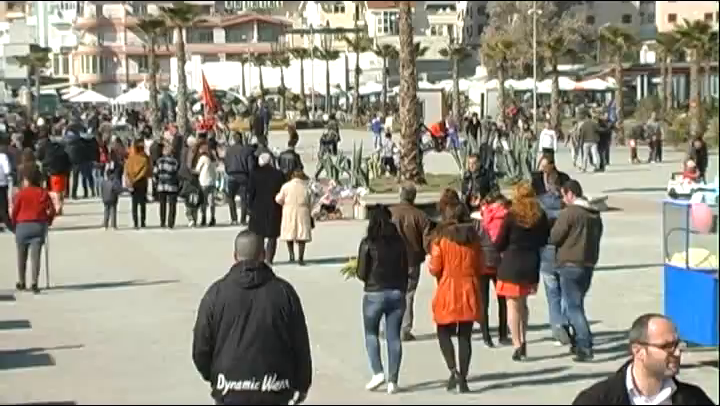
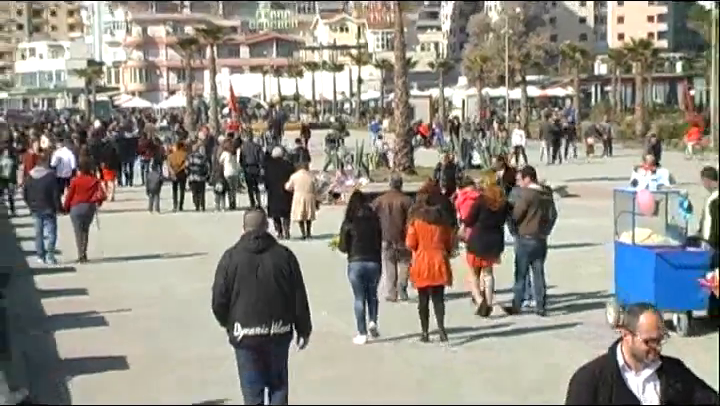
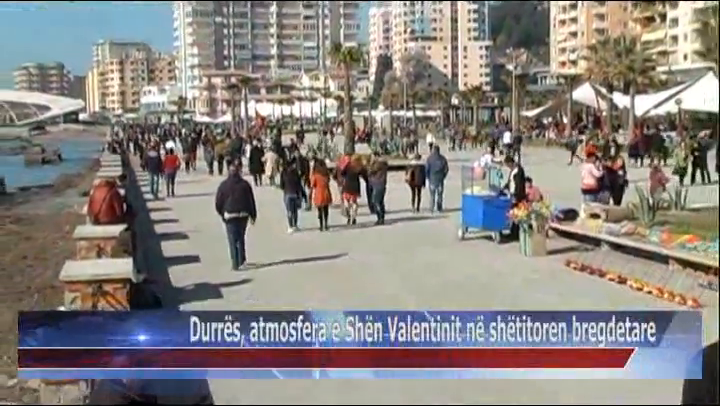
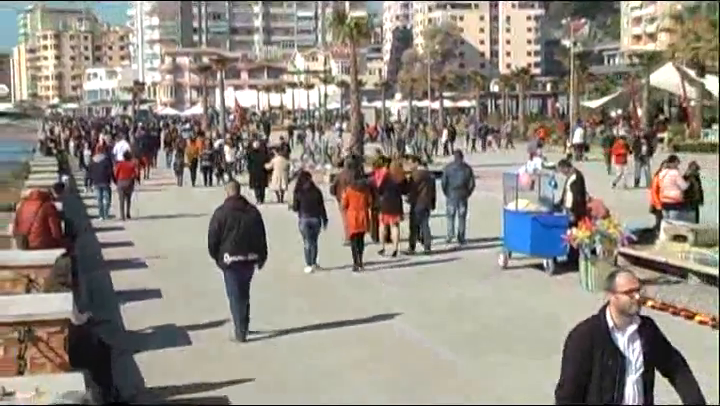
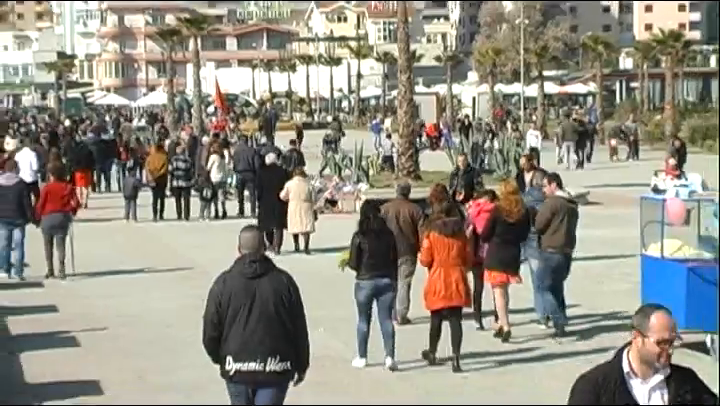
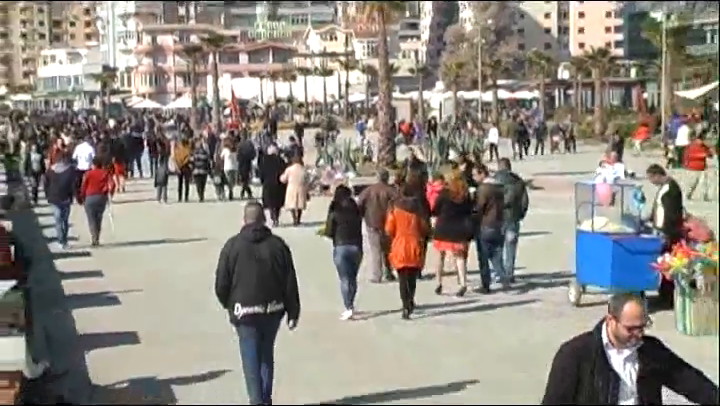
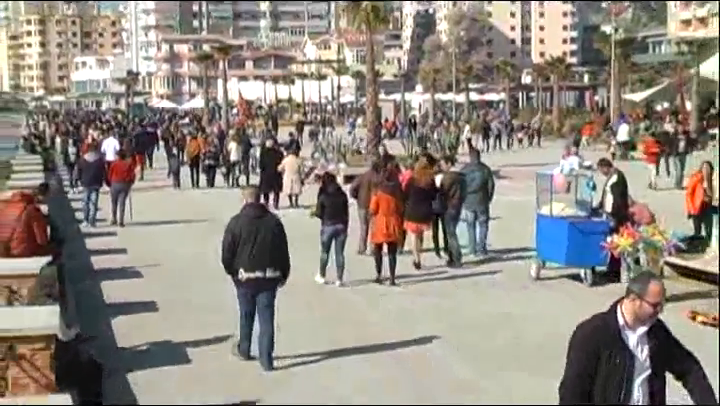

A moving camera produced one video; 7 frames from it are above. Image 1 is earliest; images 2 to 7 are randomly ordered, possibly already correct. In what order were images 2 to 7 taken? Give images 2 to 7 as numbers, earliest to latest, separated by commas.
5, 2, 6, 7, 4, 3
